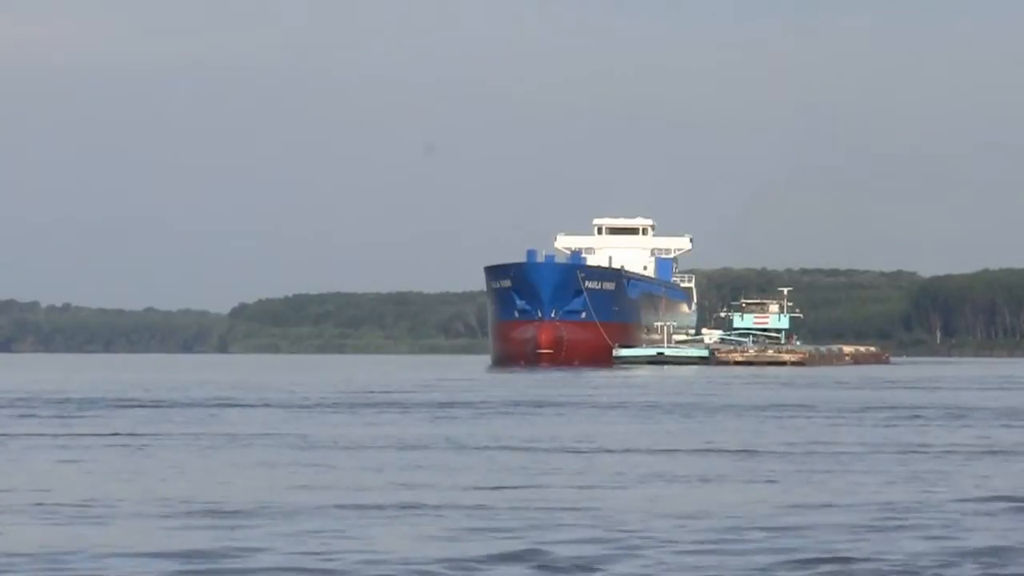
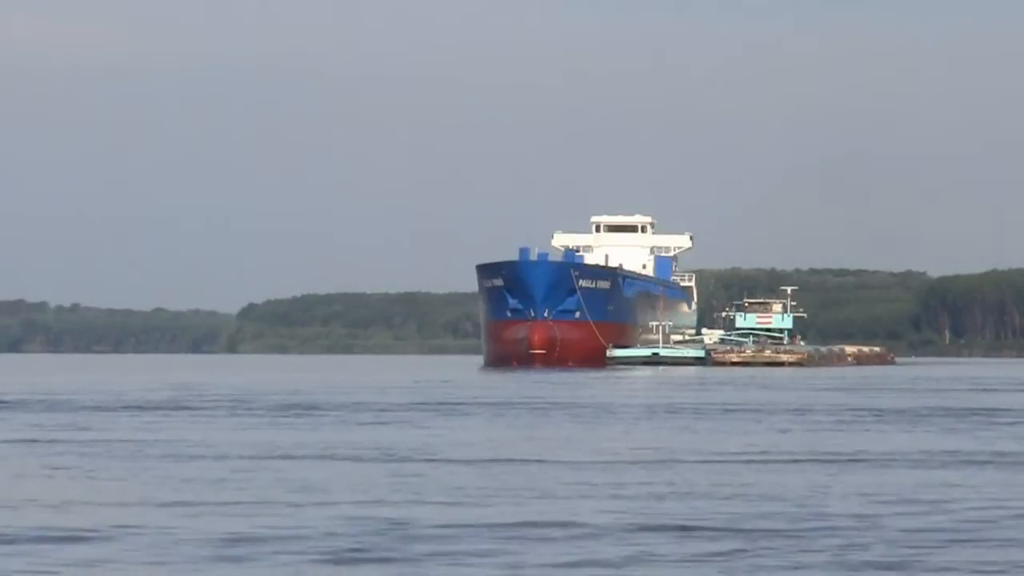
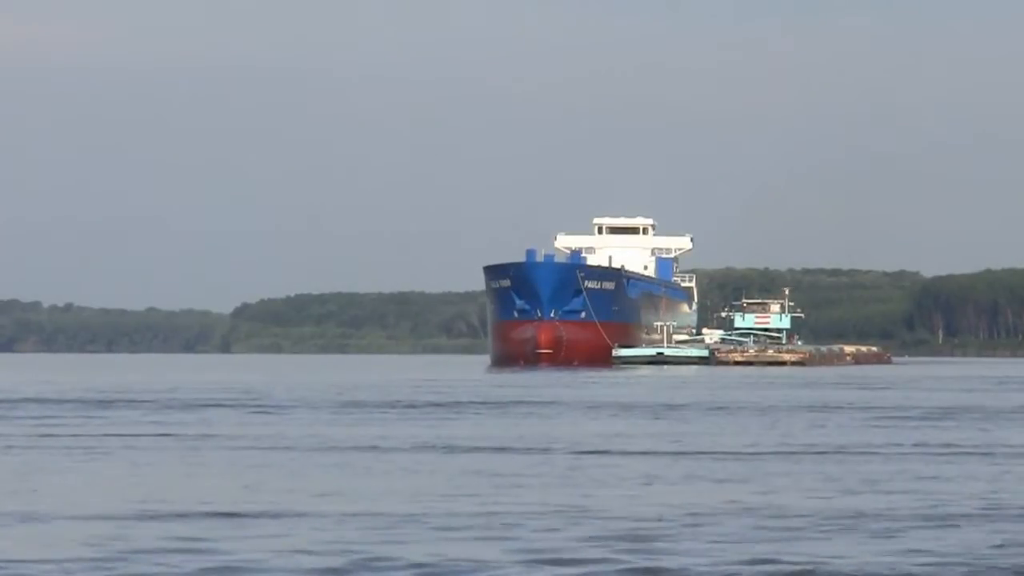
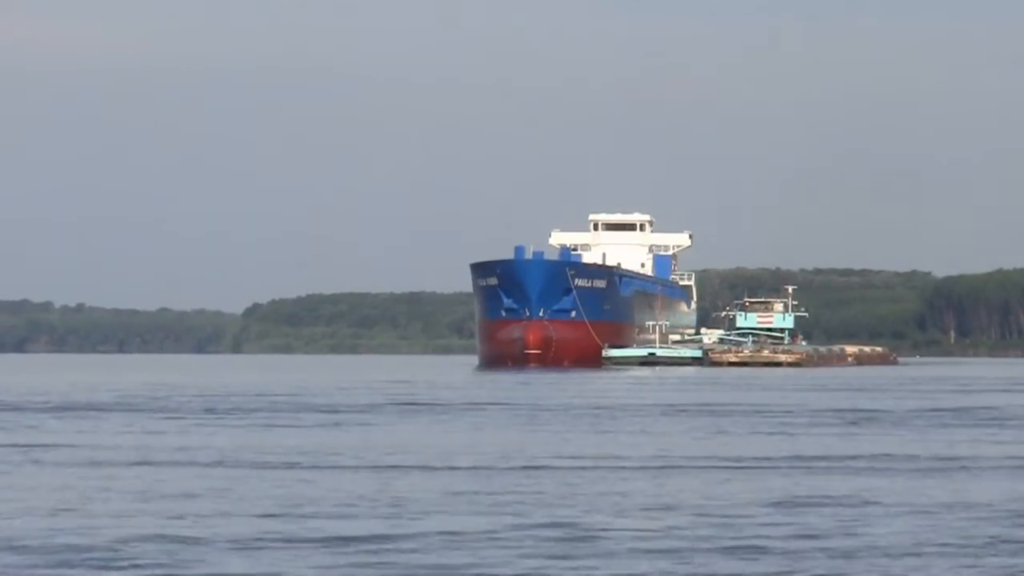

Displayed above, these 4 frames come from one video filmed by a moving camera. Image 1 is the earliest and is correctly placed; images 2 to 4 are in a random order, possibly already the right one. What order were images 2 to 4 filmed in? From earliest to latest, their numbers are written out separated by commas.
3, 2, 4
